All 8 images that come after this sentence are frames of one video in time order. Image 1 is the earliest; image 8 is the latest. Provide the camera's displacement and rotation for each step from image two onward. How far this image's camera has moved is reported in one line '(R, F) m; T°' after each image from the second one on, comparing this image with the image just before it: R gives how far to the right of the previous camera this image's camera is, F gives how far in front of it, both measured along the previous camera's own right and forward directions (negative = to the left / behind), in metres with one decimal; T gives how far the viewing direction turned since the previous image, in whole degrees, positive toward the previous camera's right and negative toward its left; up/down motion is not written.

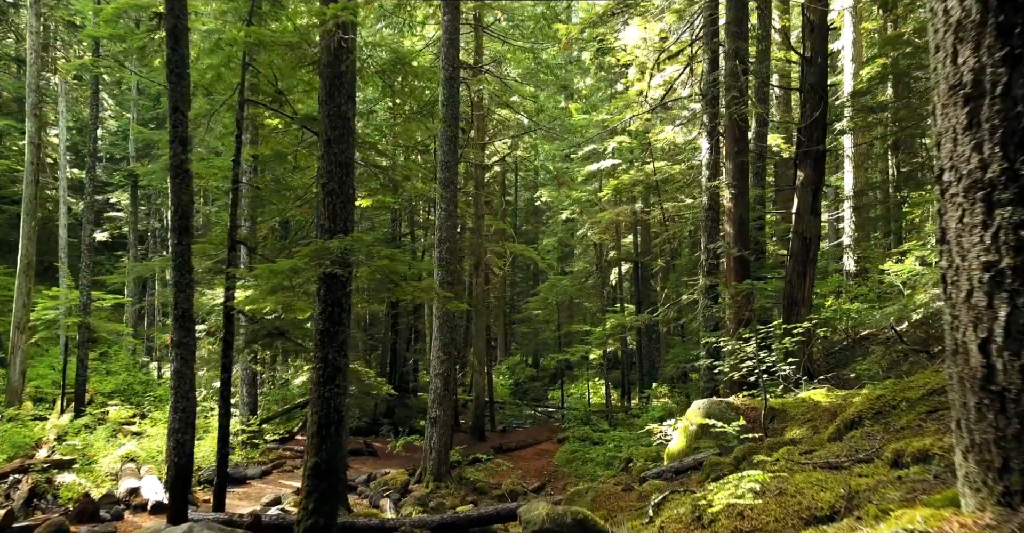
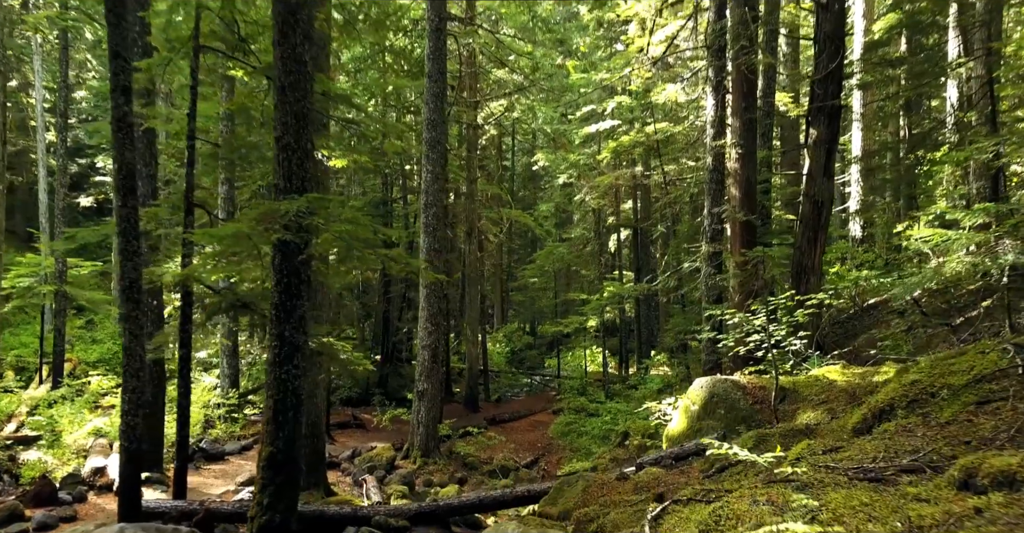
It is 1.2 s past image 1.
(+0.2, +1.0) m; 0°
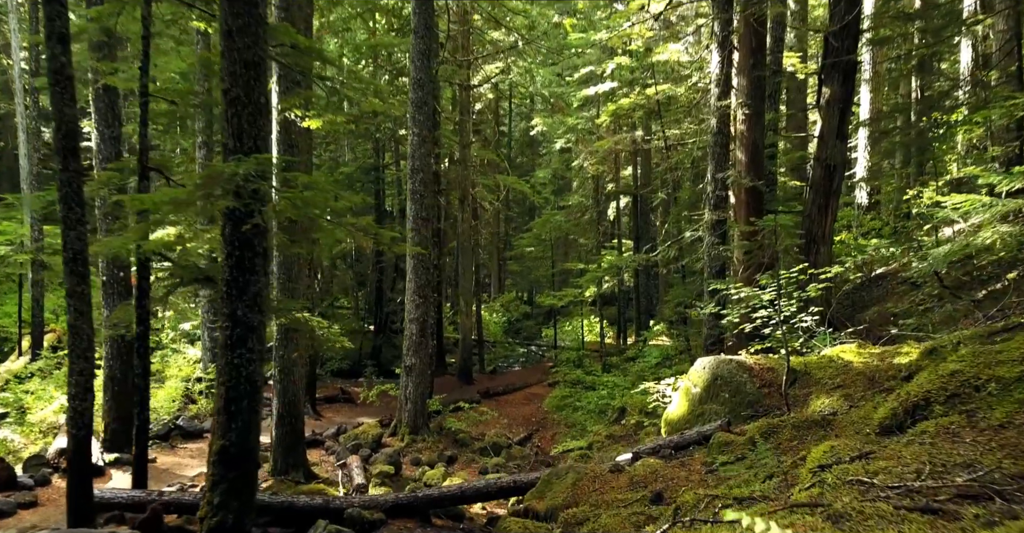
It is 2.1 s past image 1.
(+0.1, +0.8) m; 0°
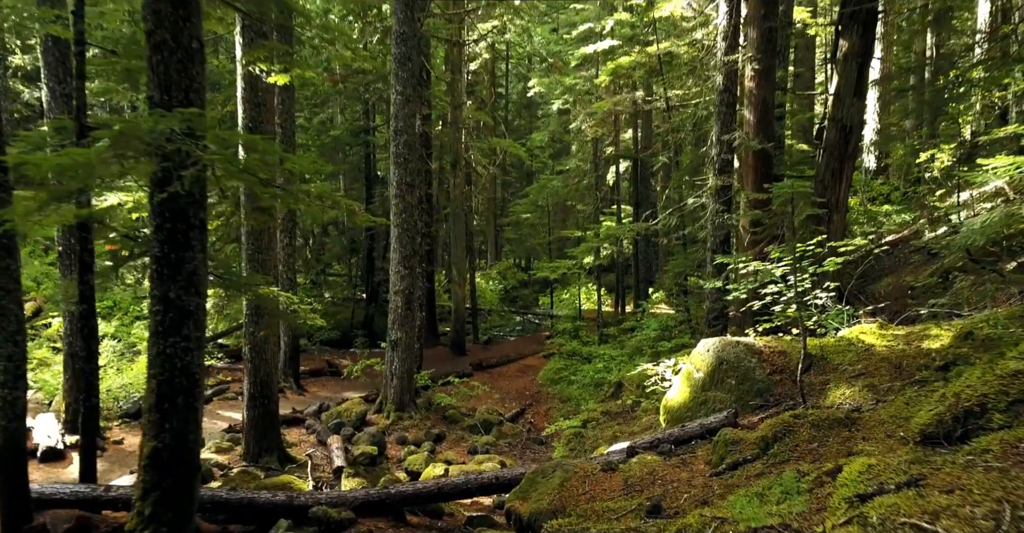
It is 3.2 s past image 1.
(+0.2, +0.9) m; 0°
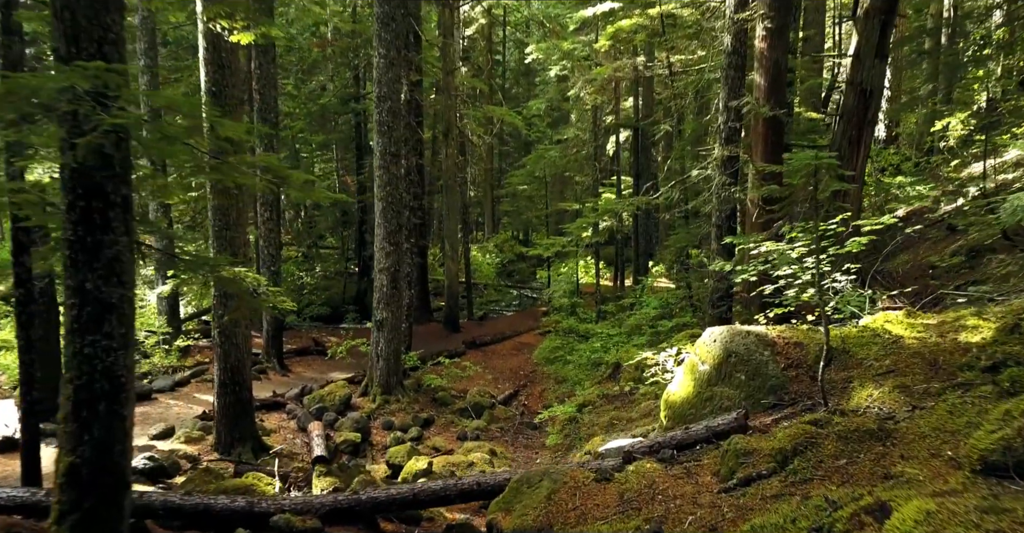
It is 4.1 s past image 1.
(+0.1, +0.8) m; 0°
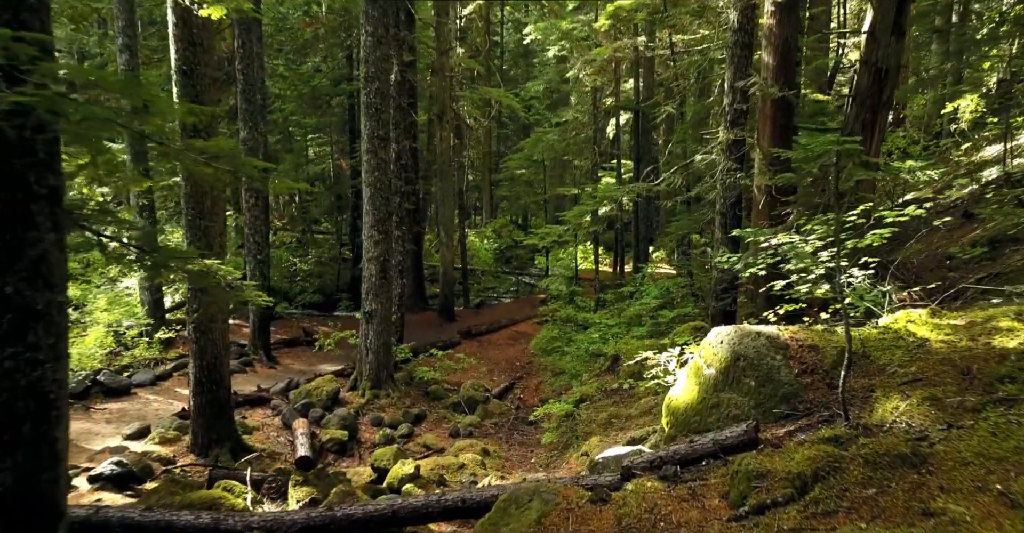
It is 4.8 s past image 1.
(+0.1, +0.6) m; 0°
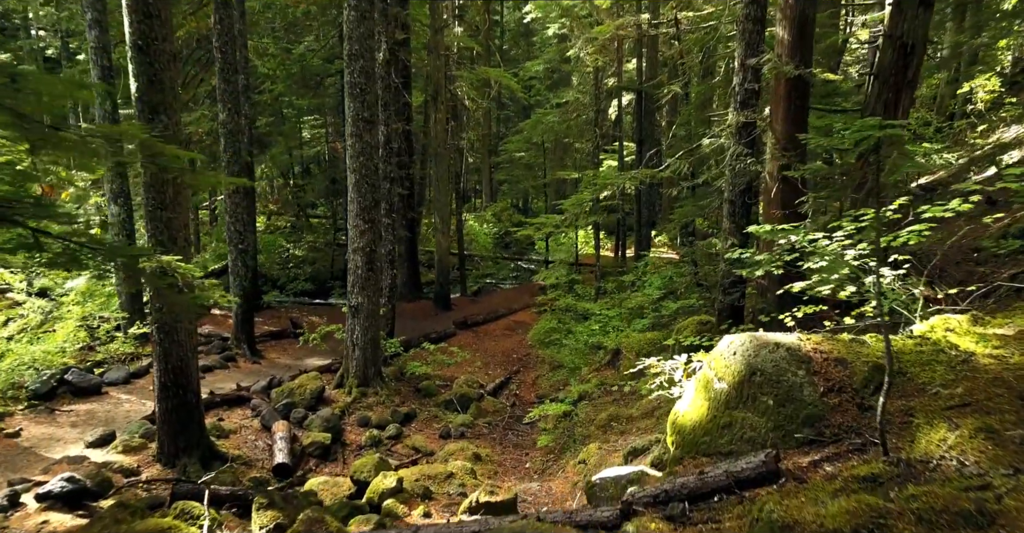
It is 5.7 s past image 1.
(+0.1, +0.8) m; 0°
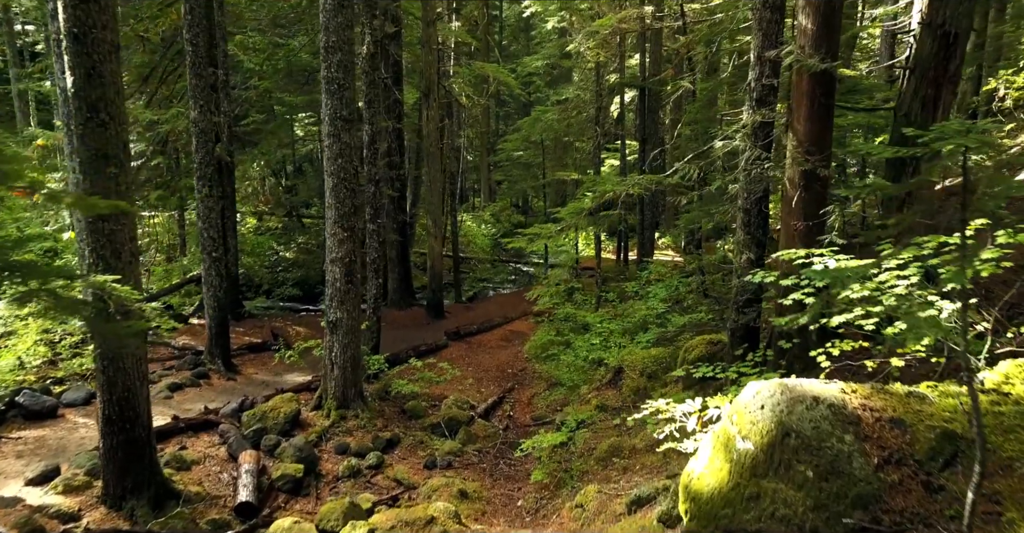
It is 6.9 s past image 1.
(+0.1, +1.1) m; 0°
